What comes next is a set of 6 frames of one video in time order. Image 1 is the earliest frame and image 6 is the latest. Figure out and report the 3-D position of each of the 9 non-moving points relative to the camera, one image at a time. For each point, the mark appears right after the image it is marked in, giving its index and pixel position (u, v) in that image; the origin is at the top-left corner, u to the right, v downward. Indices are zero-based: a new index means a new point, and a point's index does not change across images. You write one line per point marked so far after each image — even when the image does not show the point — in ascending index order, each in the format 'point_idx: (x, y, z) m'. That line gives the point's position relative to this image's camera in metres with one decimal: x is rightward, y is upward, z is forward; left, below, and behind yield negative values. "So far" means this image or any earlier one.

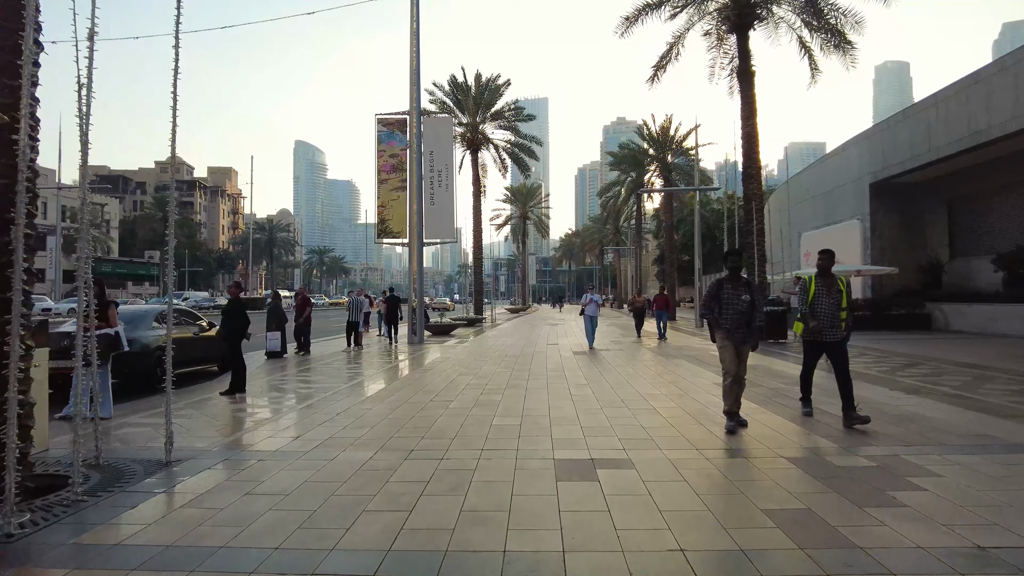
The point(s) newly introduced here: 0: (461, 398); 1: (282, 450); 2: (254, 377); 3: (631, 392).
0: (-0.8, -1.6, +8.9) m
1: (-2.3, -1.7, +6.3) m
2: (-5.7, -2.0, +13.7) m
3: (+1.7, -1.5, +9.0) m
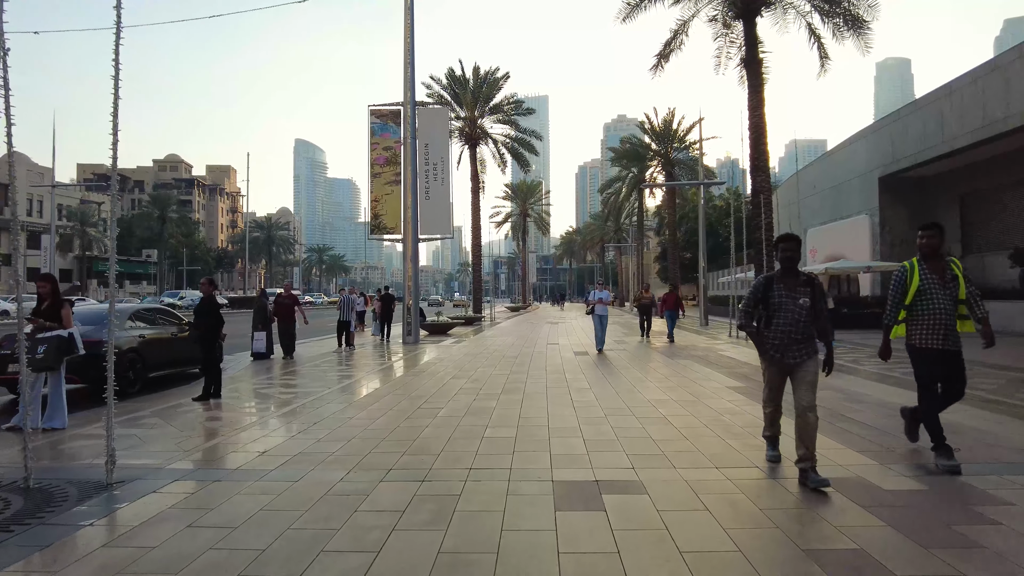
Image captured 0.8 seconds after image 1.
0: (-0.8, -1.6, +8.2) m
1: (-2.4, -1.6, +5.5) m
2: (-5.7, -1.9, +12.9) m
3: (+1.7, -1.5, +8.2) m
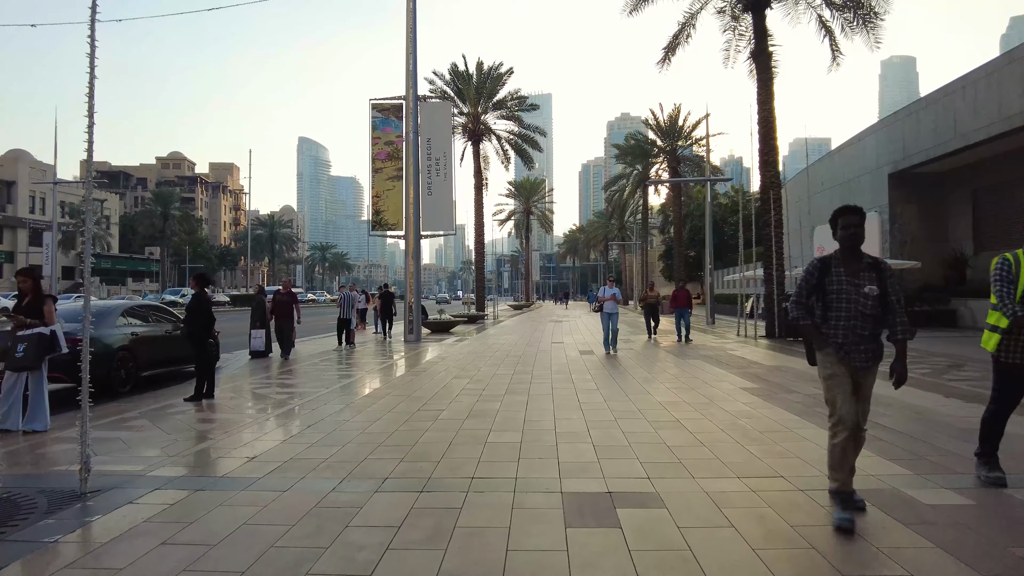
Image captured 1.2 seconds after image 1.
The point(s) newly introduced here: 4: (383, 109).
0: (-0.8, -1.5, +7.8) m
1: (-2.4, -1.6, +5.2) m
2: (-5.7, -1.9, +12.6) m
3: (+1.7, -1.4, +7.9) m
4: (-4.1, +5.7, +19.6) m
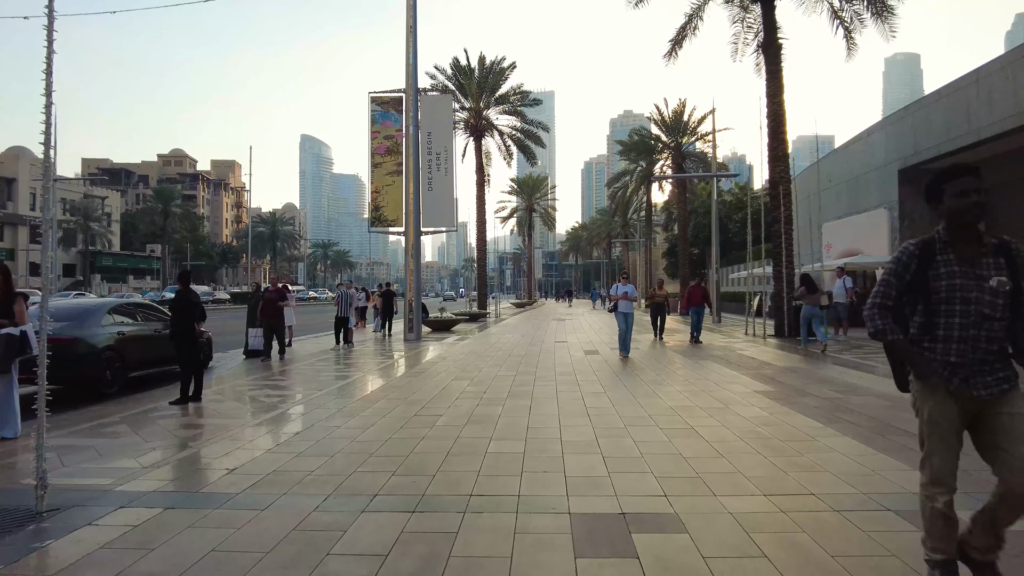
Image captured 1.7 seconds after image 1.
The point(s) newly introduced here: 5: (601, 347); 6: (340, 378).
0: (-0.7, -1.5, +7.4) m
1: (-2.3, -1.6, +4.7) m
2: (-5.6, -1.8, +12.2) m
3: (+1.7, -1.4, +7.4) m
4: (-4.0, +5.7, +19.1) m
5: (+2.2, -1.4, +15.3) m
6: (-3.6, -1.9, +12.8) m
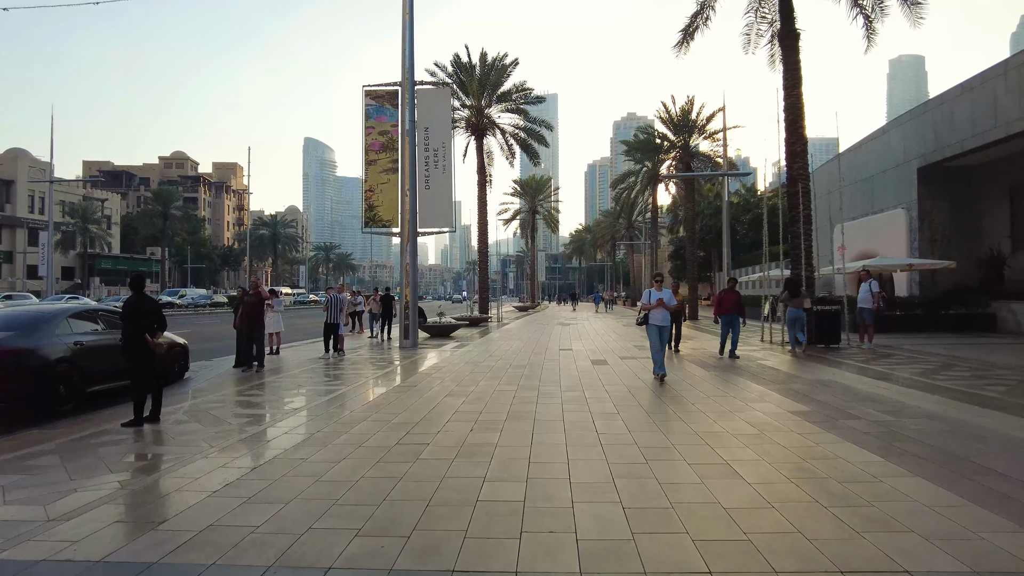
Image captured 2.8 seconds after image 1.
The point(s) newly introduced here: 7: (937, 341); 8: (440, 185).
0: (-0.7, -1.5, +6.3) m
1: (-2.4, -1.6, +3.7) m
2: (-5.6, -1.9, +11.1) m
3: (+1.7, -1.5, +6.3) m
4: (-4.0, +5.6, +18.1) m
5: (+2.2, -1.5, +14.2) m
6: (-3.5, -2.0, +11.8) m
7: (+10.7, -1.4, +15.6) m
8: (-2.2, +3.1, +18.8) m
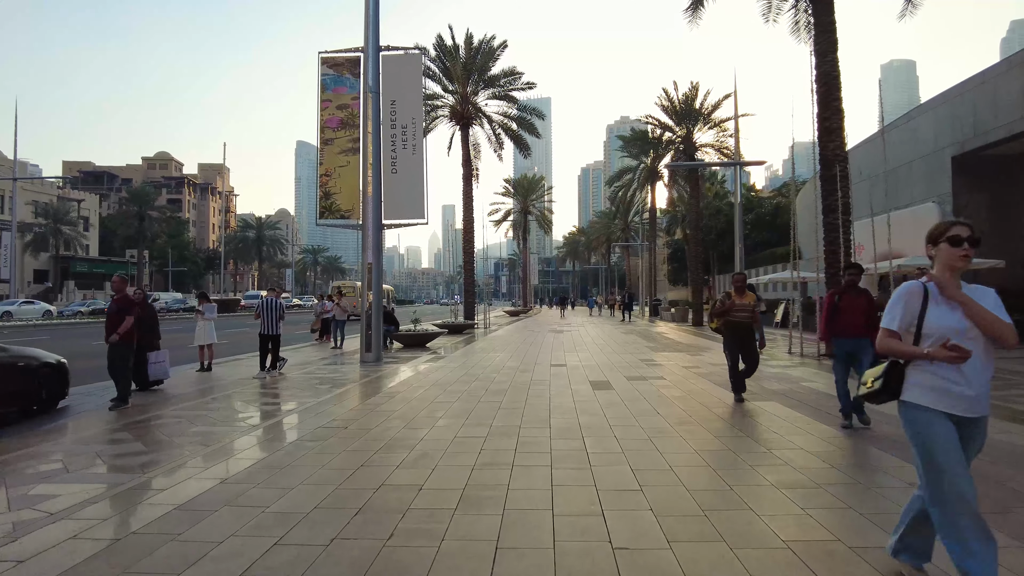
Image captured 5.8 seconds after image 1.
0: (-1.0, -1.5, +3.5) m
1: (-2.6, -1.6, +0.8) m
2: (-6.0, -1.9, +8.3) m
3: (+1.4, -1.5, +3.5) m
4: (-4.4, +5.6, +15.3) m
5: (+1.9, -1.6, +11.4) m
6: (-3.9, -2.0, +8.9) m
7: (+10.3, -1.4, +12.9) m
8: (-2.6, +3.1, +16.0) m
